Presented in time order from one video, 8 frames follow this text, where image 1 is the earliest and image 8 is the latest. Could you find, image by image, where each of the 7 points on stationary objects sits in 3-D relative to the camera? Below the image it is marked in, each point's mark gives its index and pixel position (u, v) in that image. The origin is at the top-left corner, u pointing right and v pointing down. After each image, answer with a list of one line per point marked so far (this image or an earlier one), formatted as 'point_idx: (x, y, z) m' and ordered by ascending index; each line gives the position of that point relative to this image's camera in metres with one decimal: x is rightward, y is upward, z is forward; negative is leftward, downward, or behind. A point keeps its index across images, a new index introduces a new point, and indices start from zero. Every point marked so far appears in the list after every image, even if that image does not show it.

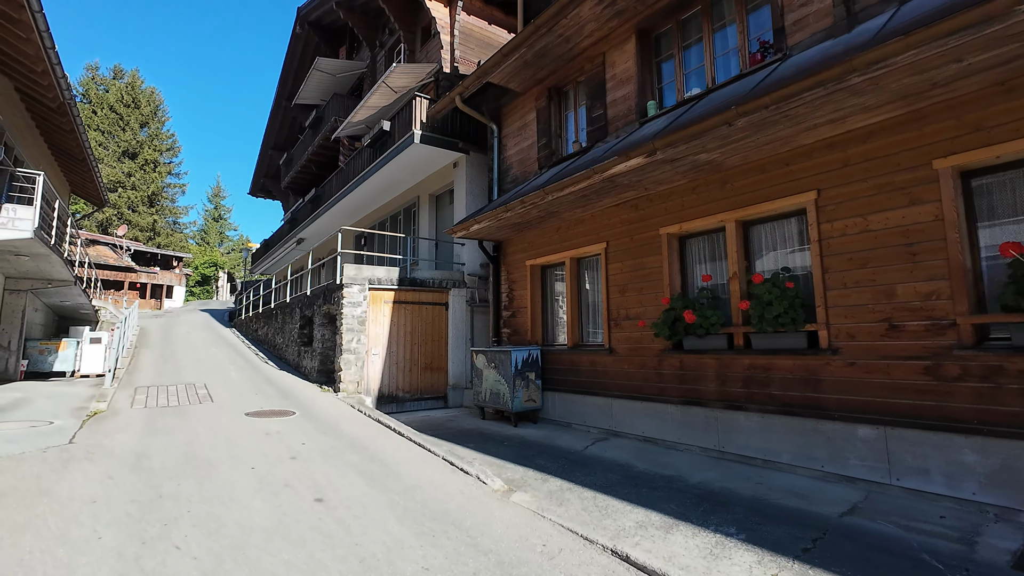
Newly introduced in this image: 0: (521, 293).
0: (+0.2, -0.1, +8.8) m
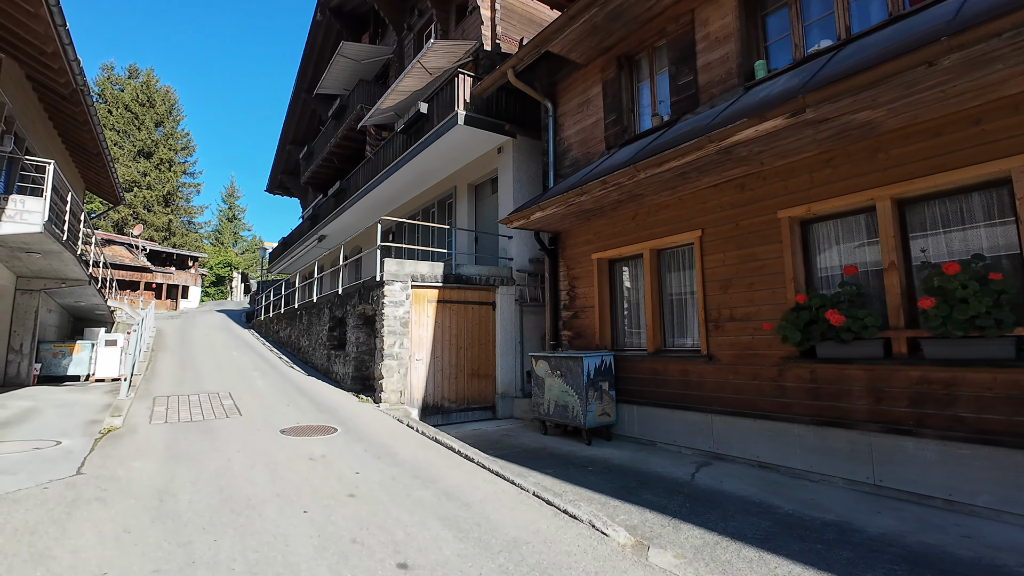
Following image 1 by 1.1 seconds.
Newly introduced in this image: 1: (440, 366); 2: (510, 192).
0: (+1.2, 0.0, +7.8) m
1: (-1.3, -1.4, +8.5) m
2: (0.0, +1.9, +9.7) m
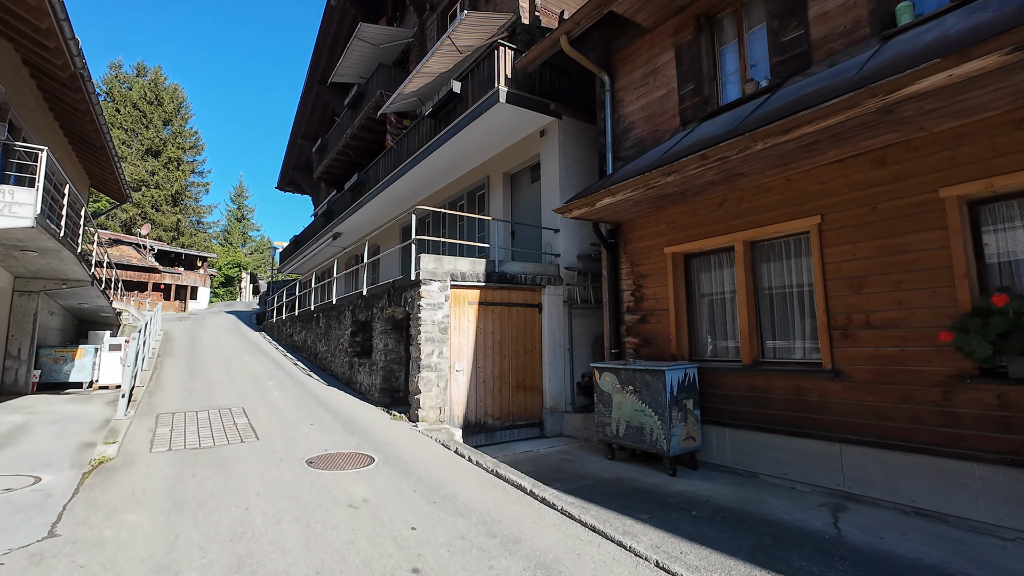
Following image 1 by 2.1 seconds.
0: (+2.0, 0.0, +6.7) m
1: (-0.4, -1.4, +7.4) m
2: (+0.8, +1.9, +8.6) m
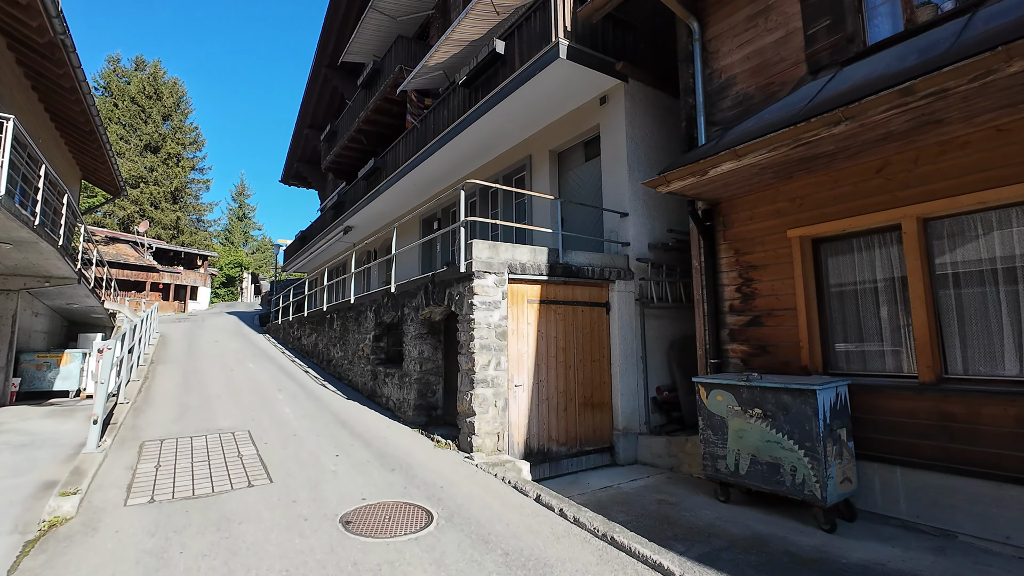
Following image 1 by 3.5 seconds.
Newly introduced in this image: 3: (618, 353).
0: (+2.8, 0.0, +5.3) m
1: (+0.4, -1.3, +6.0) m
2: (+1.6, +2.0, +7.2) m
3: (+1.4, -0.9, +6.6) m
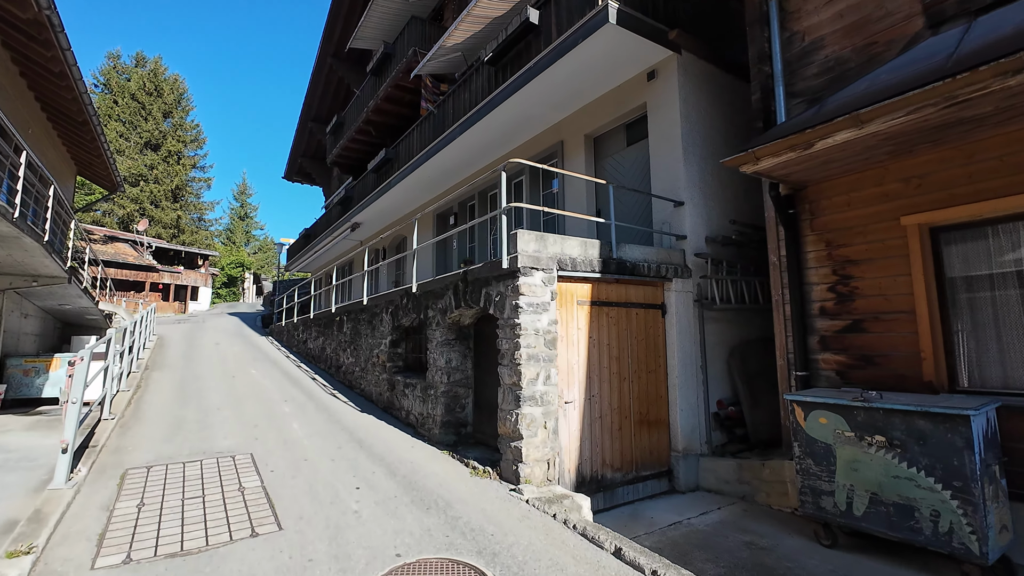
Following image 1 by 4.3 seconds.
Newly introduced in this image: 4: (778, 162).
0: (+3.3, 0.0, +4.4) m
1: (+0.9, -1.3, +5.1) m
2: (+2.1, +2.0, +6.3) m
3: (+1.9, -0.9, +5.7) m
4: (+2.3, +1.1, +4.3) m
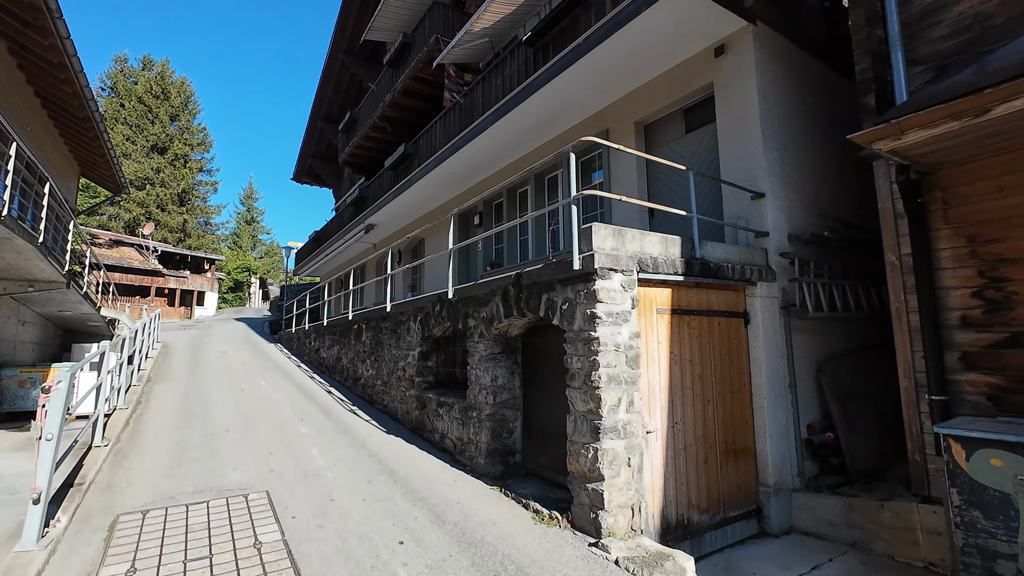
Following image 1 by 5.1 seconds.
0: (+3.9, 0.0, +3.5) m
1: (+1.5, -1.3, +4.3) m
2: (+2.7, +1.9, +5.5) m
3: (+2.5, -0.9, +4.9) m
4: (+2.9, +1.1, +3.5) m
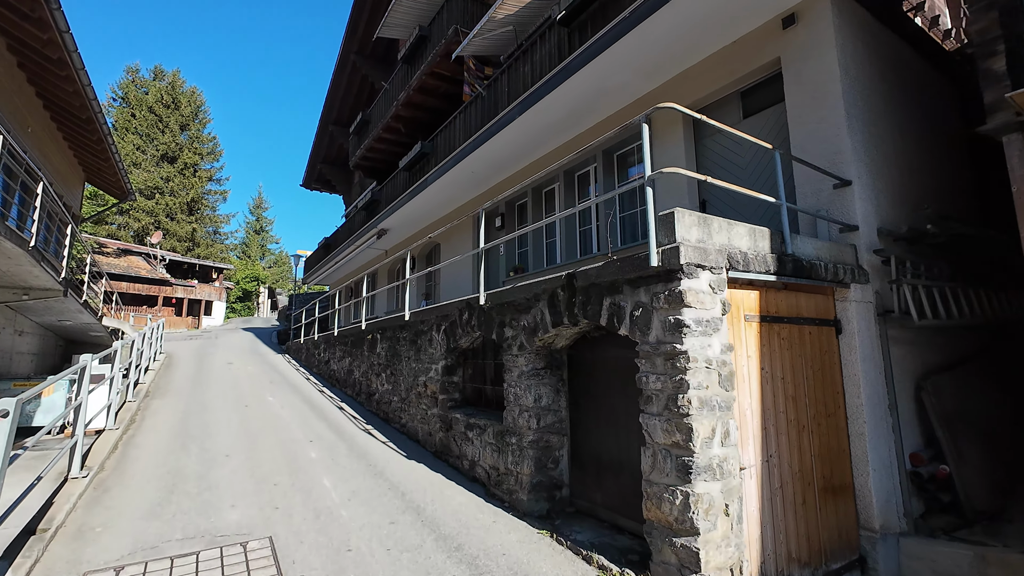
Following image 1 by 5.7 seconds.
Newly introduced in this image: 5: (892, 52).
0: (+4.3, 0.0, +2.7) m
1: (+1.9, -1.3, +3.5) m
2: (+3.1, +1.9, +4.7) m
3: (+2.9, -0.9, +4.0) m
4: (+3.3, +1.1, +2.7) m
5: (+4.3, +2.6, +5.5) m
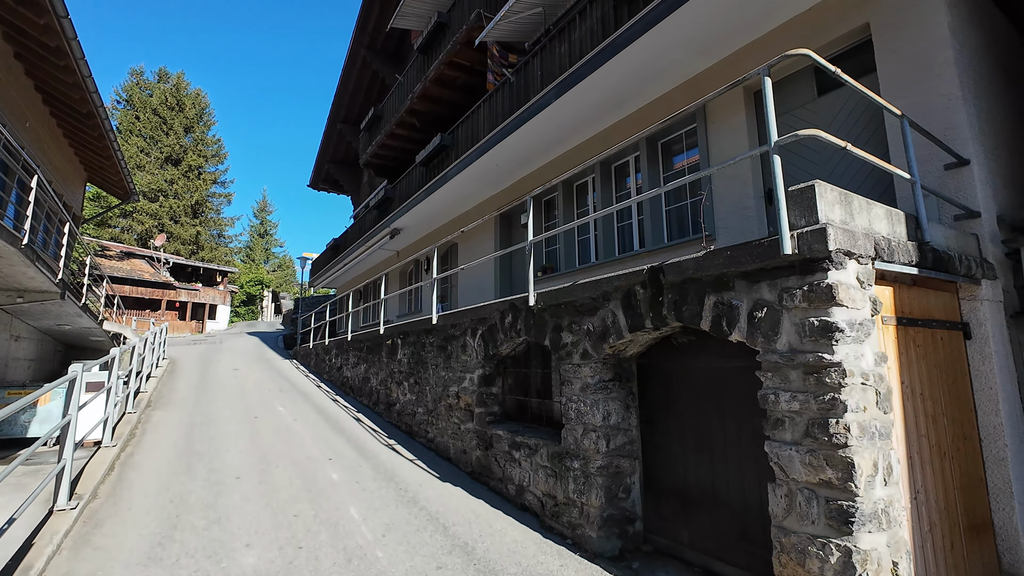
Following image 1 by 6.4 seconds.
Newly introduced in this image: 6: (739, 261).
0: (+4.7, +0.1, +2.0) m
1: (+2.4, -1.3, +2.8) m
2: (+3.6, +1.9, +4.1) m
3: (+3.4, -0.9, +3.4) m
4: (+3.7, +1.1, +2.0) m
5: (+4.8, +2.7, +4.8) m
6: (+1.3, +0.1, +2.7) m
